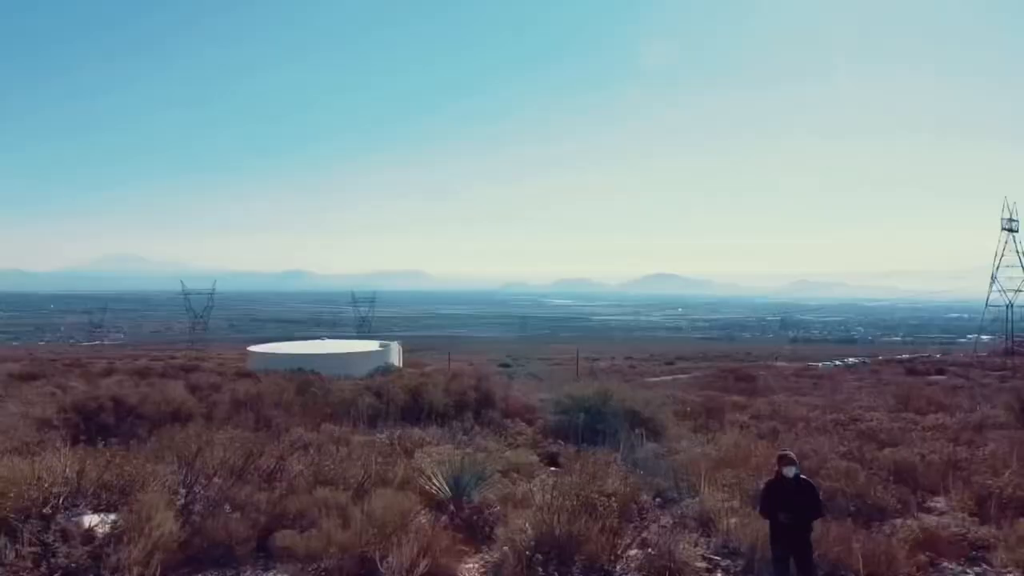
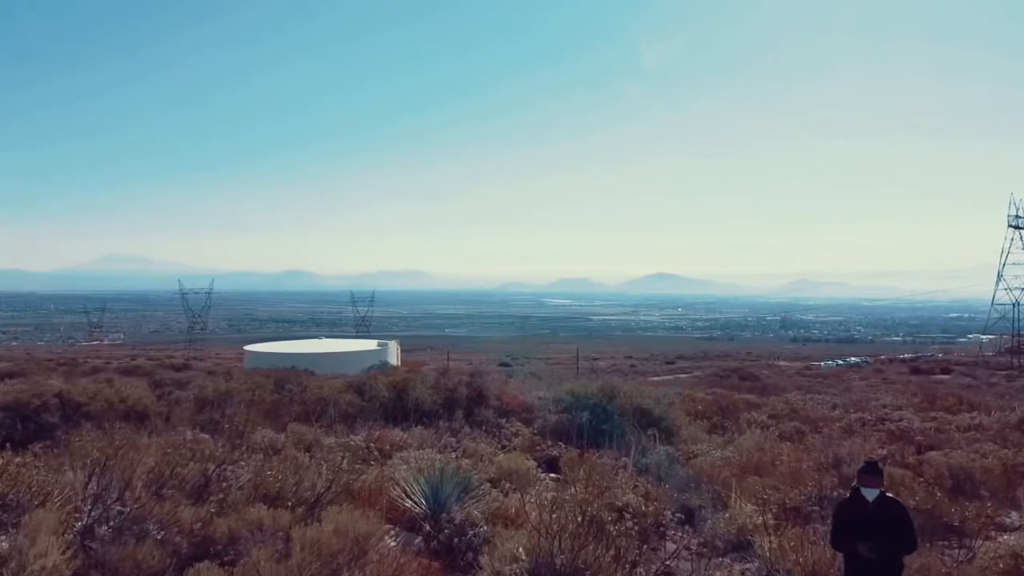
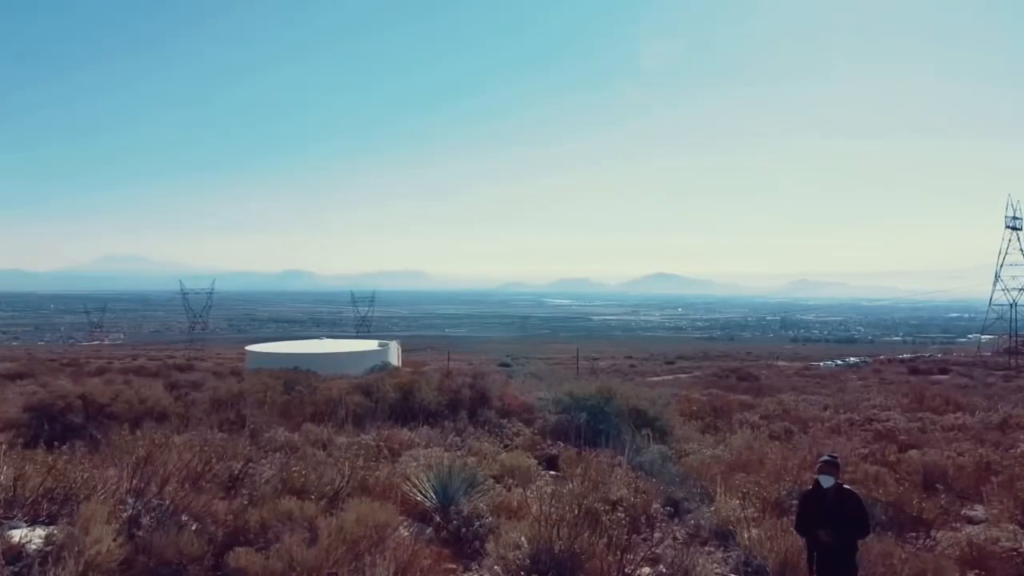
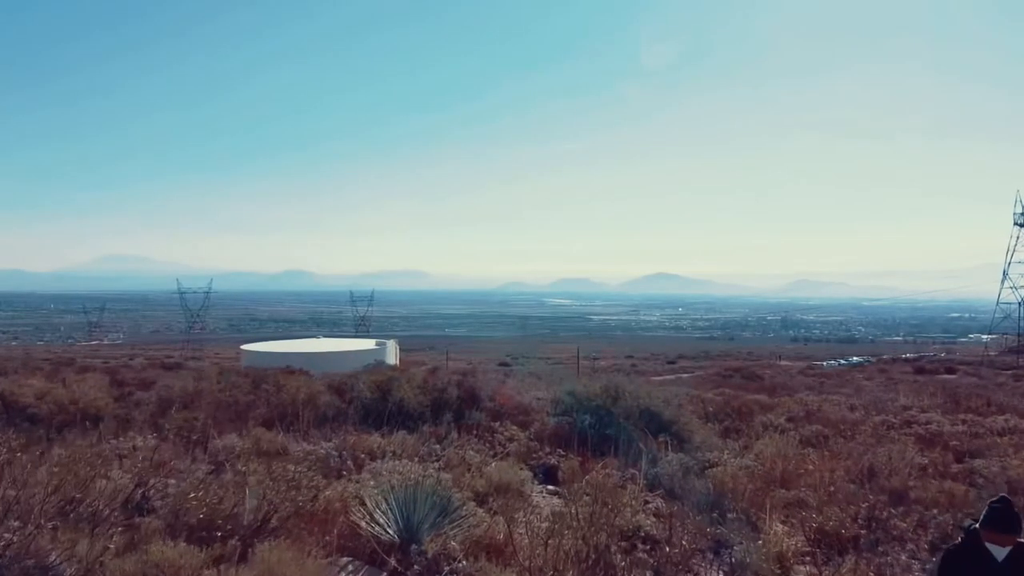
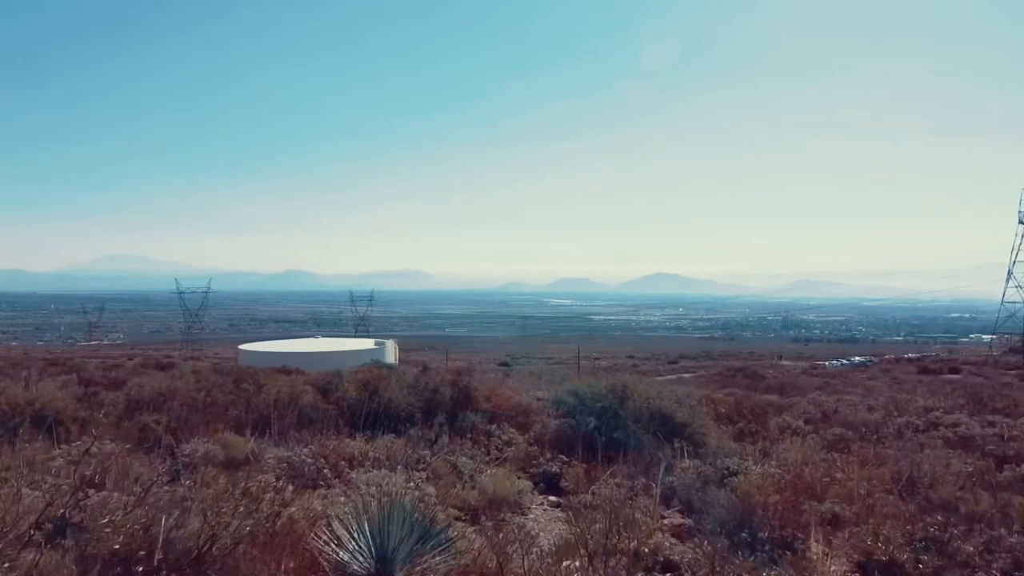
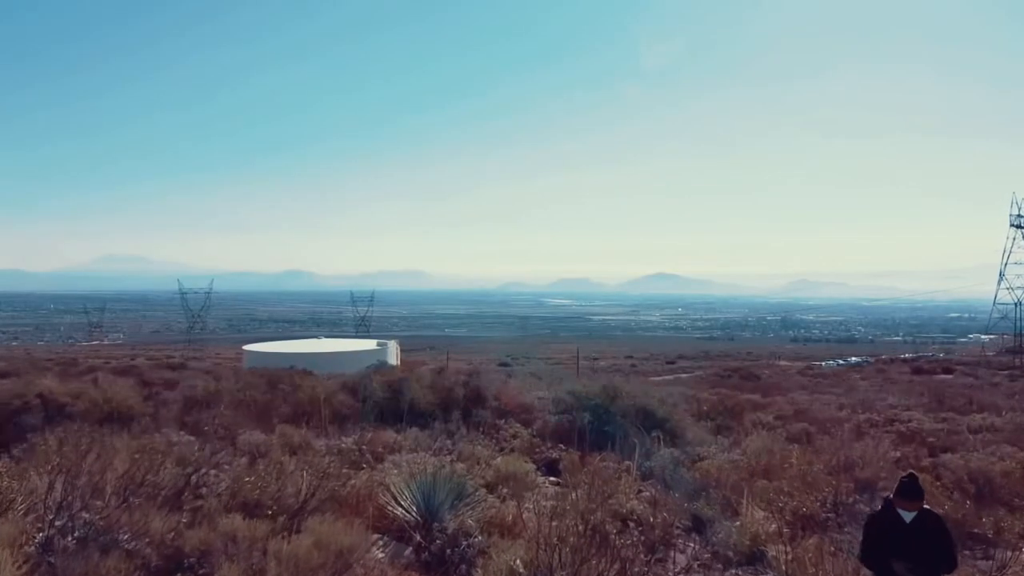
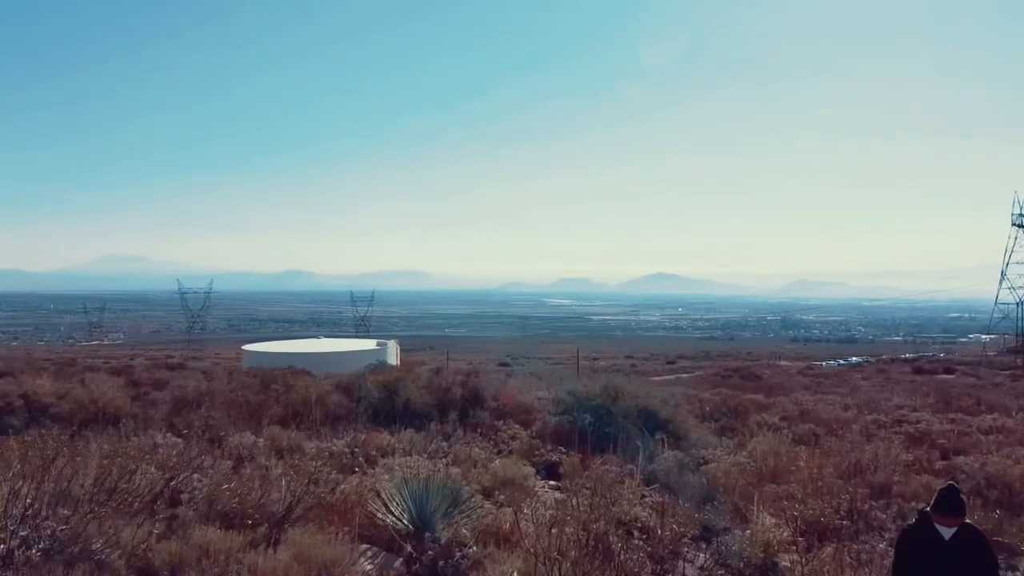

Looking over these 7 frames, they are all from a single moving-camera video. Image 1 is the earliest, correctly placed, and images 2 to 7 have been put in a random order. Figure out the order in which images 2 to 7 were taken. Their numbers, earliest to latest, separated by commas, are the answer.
3, 2, 6, 7, 4, 5
